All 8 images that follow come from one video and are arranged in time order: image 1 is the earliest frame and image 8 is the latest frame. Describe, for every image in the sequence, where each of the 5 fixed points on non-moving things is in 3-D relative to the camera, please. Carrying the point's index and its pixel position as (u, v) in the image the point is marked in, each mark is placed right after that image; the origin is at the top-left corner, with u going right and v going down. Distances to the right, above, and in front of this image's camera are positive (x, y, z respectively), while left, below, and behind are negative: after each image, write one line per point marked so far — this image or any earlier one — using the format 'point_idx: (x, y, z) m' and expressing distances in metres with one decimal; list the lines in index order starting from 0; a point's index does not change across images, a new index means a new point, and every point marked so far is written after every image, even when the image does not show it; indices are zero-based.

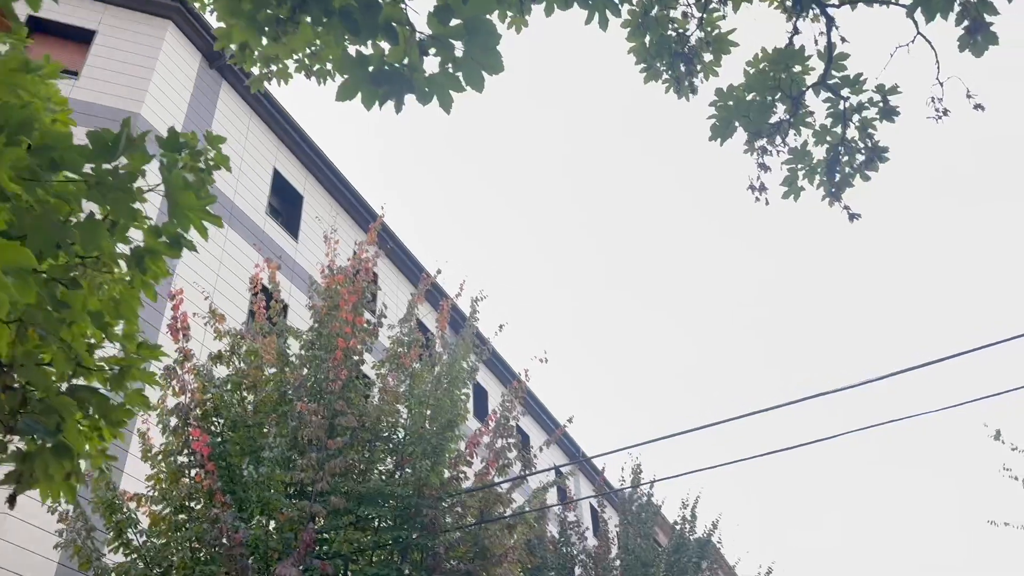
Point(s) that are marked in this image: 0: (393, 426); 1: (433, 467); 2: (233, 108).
0: (-1.4, -1.6, +10.0) m
1: (-0.9, -2.0, +9.7) m
2: (-6.4, +4.1, +19.5) m
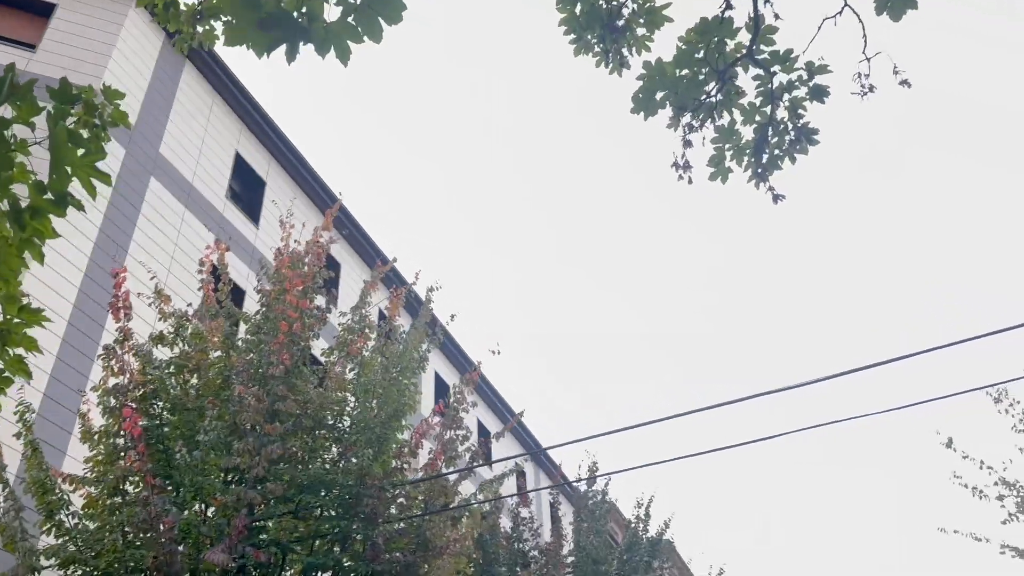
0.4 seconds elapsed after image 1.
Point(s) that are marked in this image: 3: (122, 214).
0: (-2.0, -1.5, +9.8) m
1: (-1.5, -1.9, +9.5) m
2: (-7.1, +4.5, +19.1) m
3: (-7.1, +1.3, +15.4) m
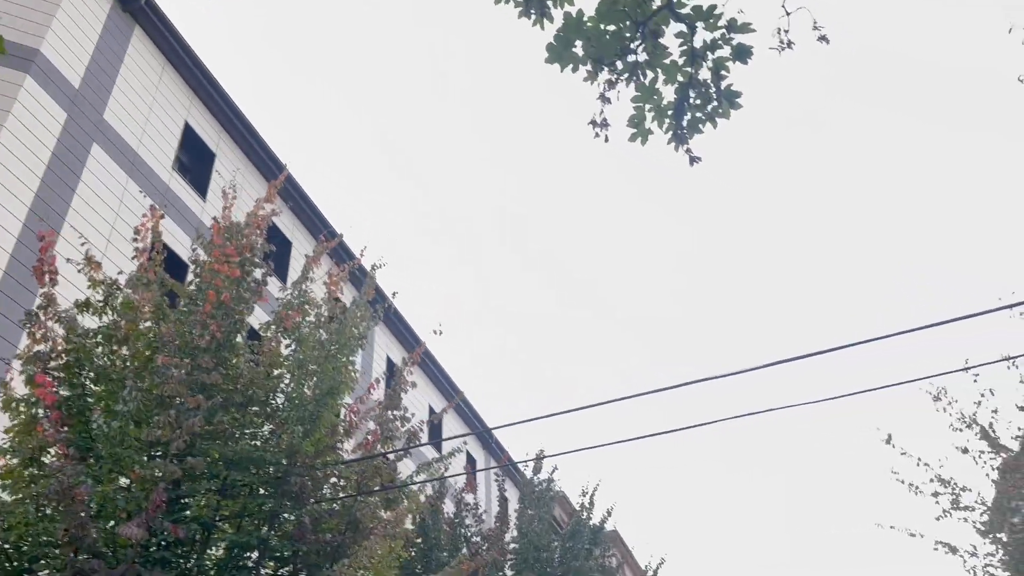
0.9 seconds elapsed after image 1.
0: (-2.7, -1.2, +9.6) m
1: (-2.2, -1.6, +9.3) m
2: (-8.0, +5.1, +18.6) m
3: (-7.9, +1.9, +14.9) m
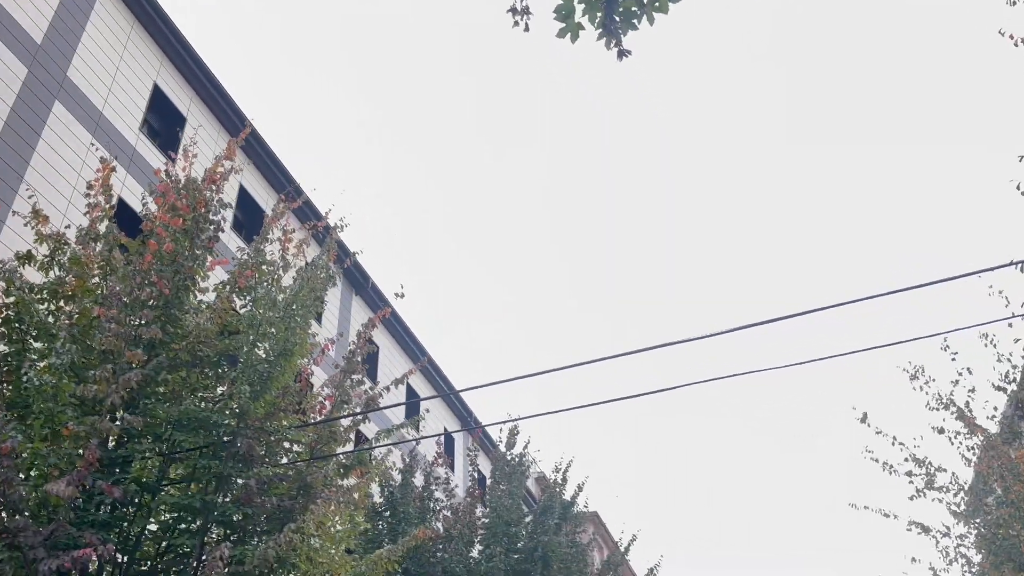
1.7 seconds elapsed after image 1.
0: (-3.1, -0.7, +9.2) m
1: (-2.7, -1.1, +8.9) m
2: (-8.5, +5.8, +18.0) m
3: (-8.4, +2.6, +14.4) m
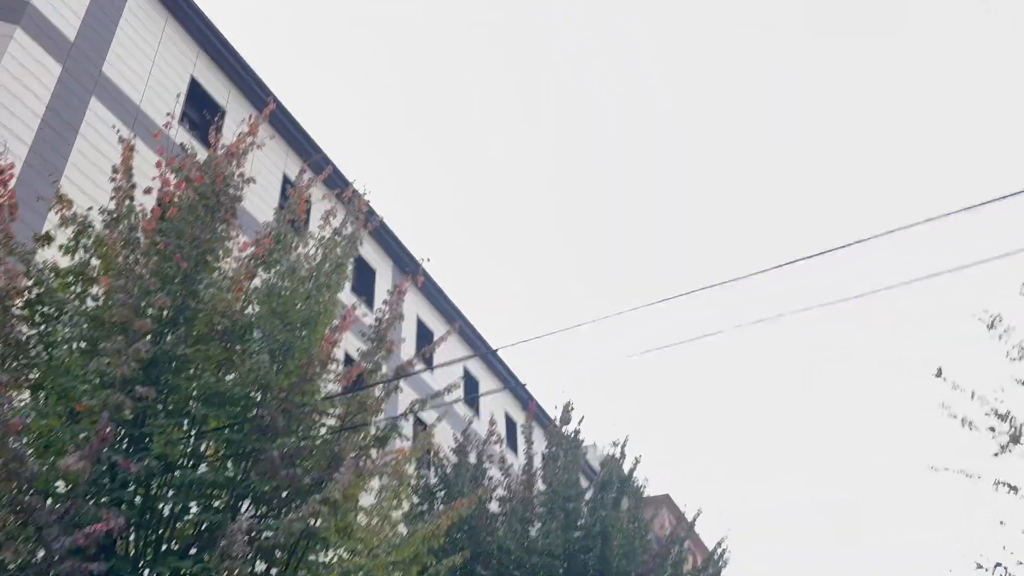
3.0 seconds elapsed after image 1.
0: (-2.8, -0.4, +8.9) m
1: (-2.3, -0.8, +8.6) m
2: (-7.8, +6.0, +18.0) m
3: (-7.8, +2.7, +14.5) m
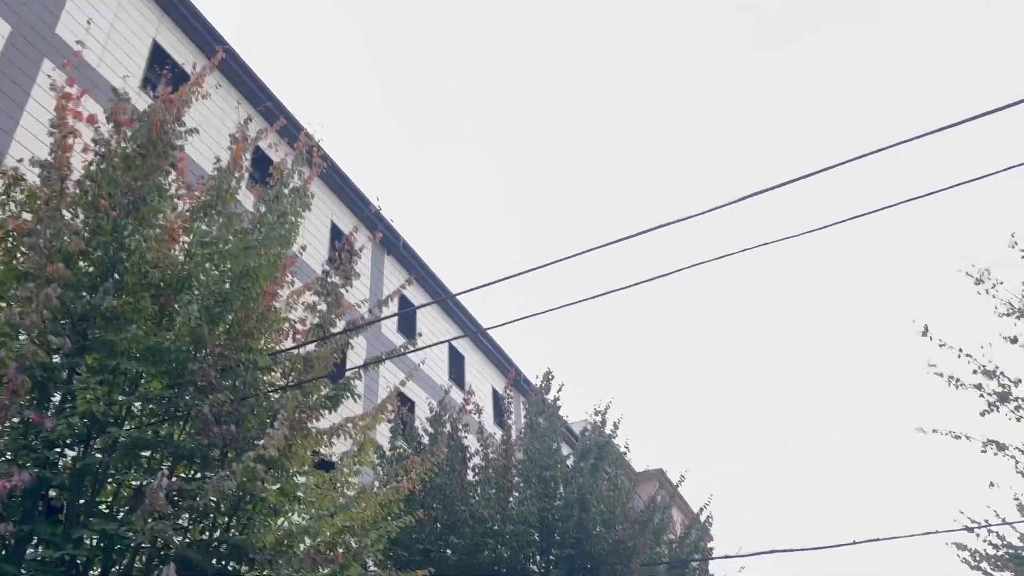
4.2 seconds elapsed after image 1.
0: (-3.2, +0.1, +8.4) m
1: (-2.8, -0.3, +8.1) m
2: (-8.4, +6.6, +17.4) m
3: (-8.3, +3.2, +13.9) m
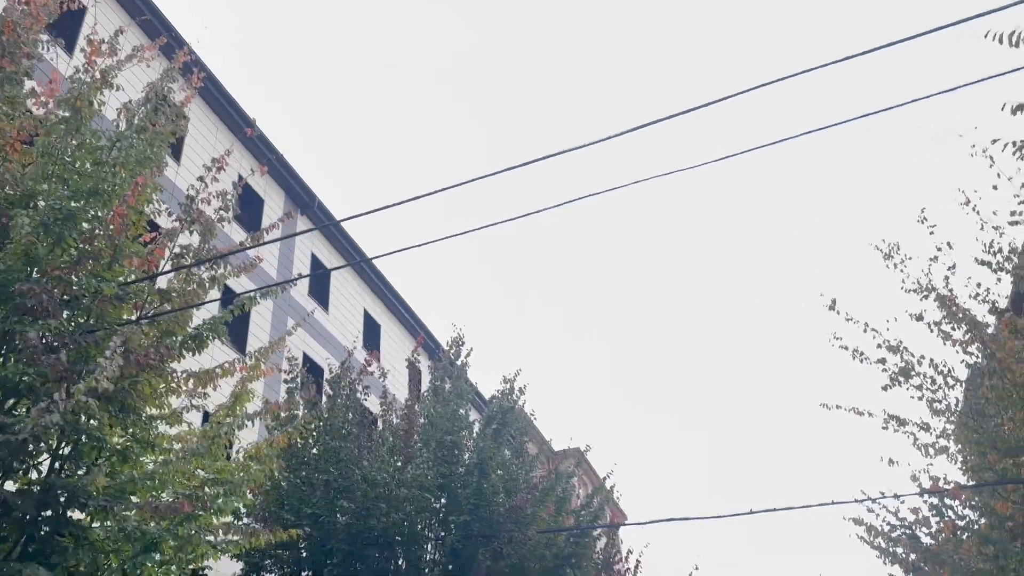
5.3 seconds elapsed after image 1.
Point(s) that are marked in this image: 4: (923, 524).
0: (-4.3, +0.9, +7.5) m
1: (-3.8, +0.4, +7.2) m
2: (-9.9, +7.7, +15.9) m
3: (-9.7, +4.2, +12.5) m
4: (+7.6, -4.4, +15.6) m
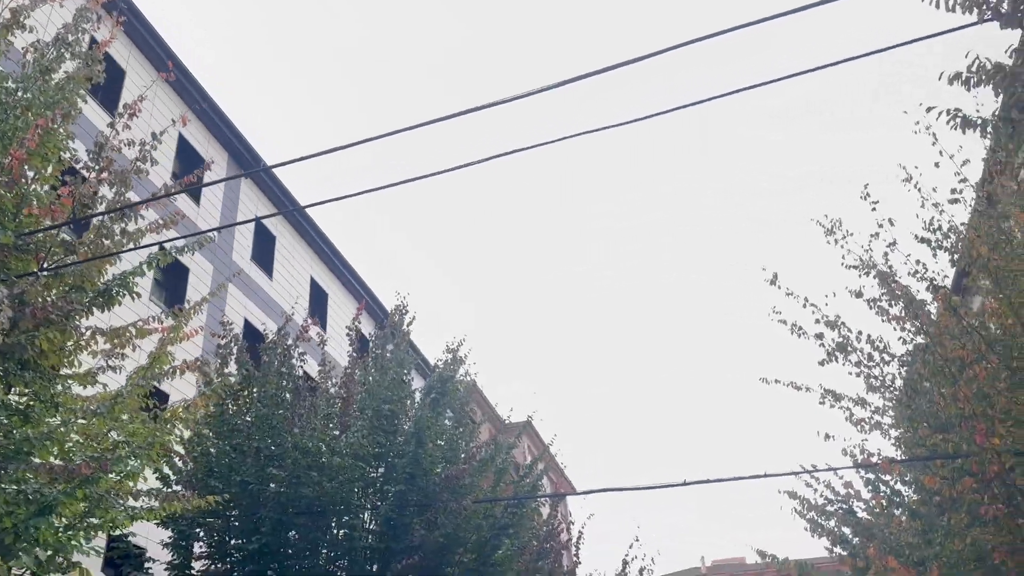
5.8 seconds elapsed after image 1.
0: (-4.9, +1.3, +7.0) m
1: (-4.4, +0.8, +6.8) m
2: (-10.7, +8.5, +14.9) m
3: (-10.4, +4.9, +11.6) m
4: (+6.4, -3.9, +15.9) m
